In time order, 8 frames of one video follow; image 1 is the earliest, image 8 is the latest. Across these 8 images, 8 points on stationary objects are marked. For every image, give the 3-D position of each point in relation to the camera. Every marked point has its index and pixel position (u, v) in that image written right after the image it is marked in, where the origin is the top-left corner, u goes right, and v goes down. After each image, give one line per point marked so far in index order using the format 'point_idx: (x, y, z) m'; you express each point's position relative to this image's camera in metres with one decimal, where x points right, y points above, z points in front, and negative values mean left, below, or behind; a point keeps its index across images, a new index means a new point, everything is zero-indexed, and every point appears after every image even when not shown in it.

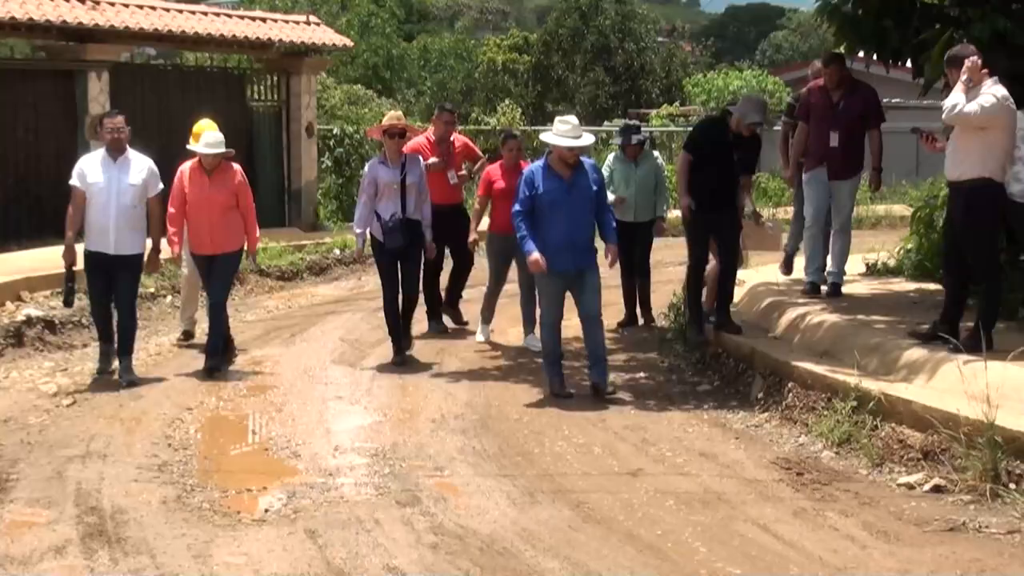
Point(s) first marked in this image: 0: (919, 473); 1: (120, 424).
0: (+1.5, -0.7, +6.2) m
1: (-1.7, -0.7, +7.0) m
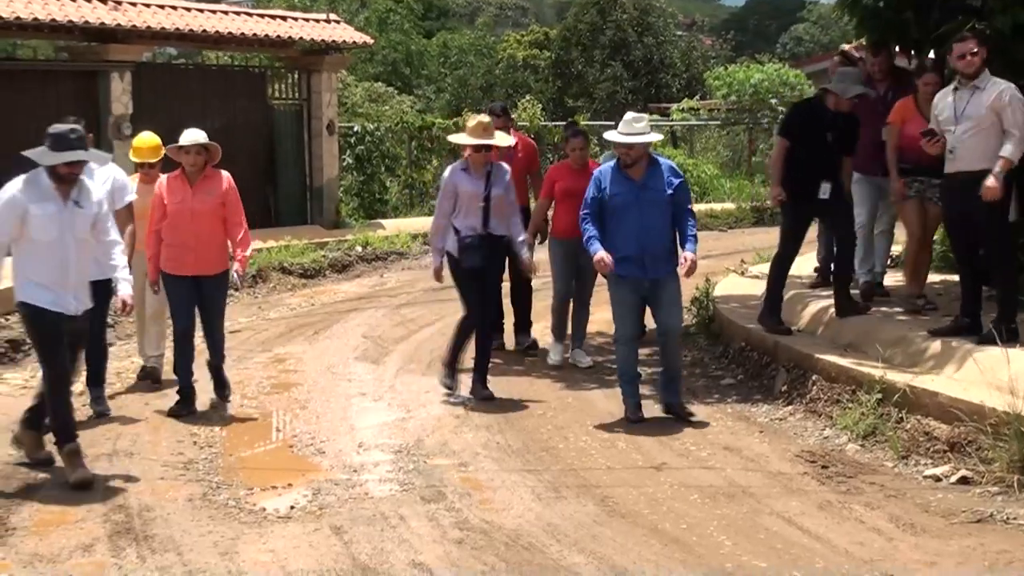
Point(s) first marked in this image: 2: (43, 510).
0: (+1.6, -0.7, +6.2) m
1: (-1.6, -0.7, +7.1) m
2: (-1.7, -0.8, +5.9) m
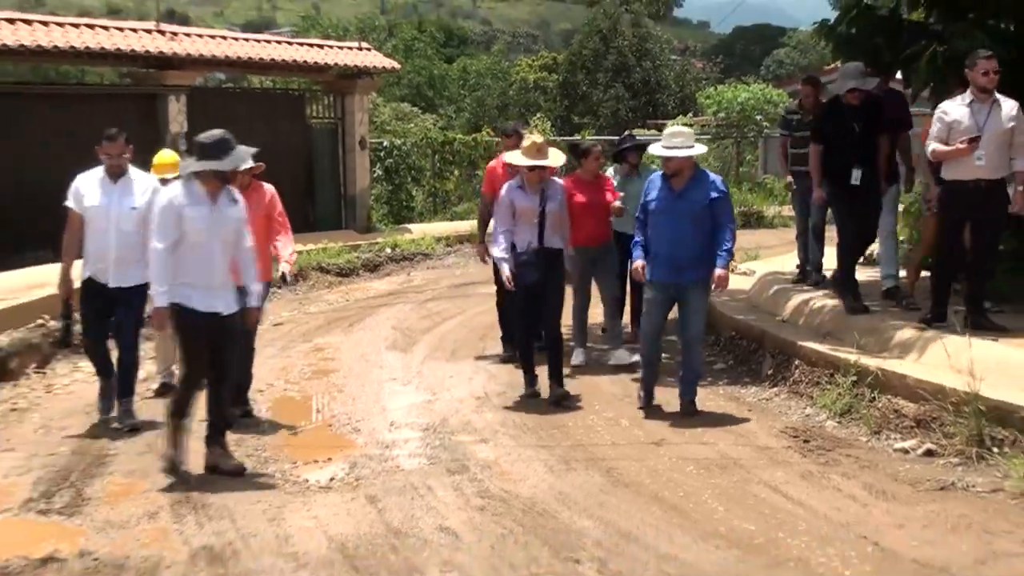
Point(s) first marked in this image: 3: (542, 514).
0: (+1.7, -0.6, +6.9) m
1: (-1.5, -0.6, +7.8) m
2: (-1.6, -0.8, +6.7) m
3: (+0.1, -0.9, +6.2) m
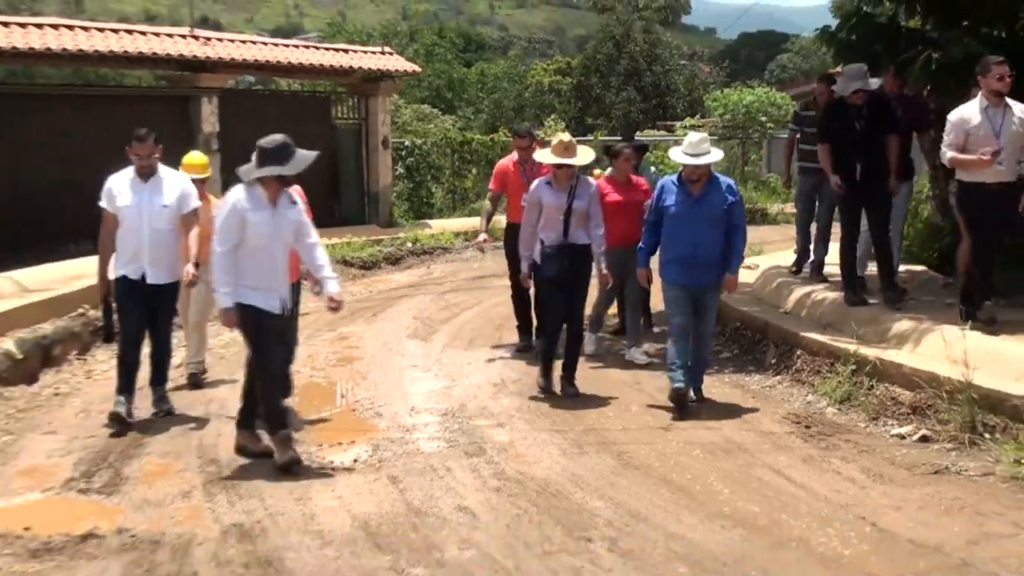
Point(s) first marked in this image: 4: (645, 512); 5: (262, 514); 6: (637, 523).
0: (+1.7, -0.6, +7.2) m
1: (-1.4, -0.6, +8.2) m
2: (-1.6, -0.8, +7.1) m
3: (+0.2, -0.8, +6.6) m
4: (+0.5, -0.9, +6.3) m
5: (-1.0, -0.9, +6.4) m
6: (+0.5, -0.9, +6.2) m
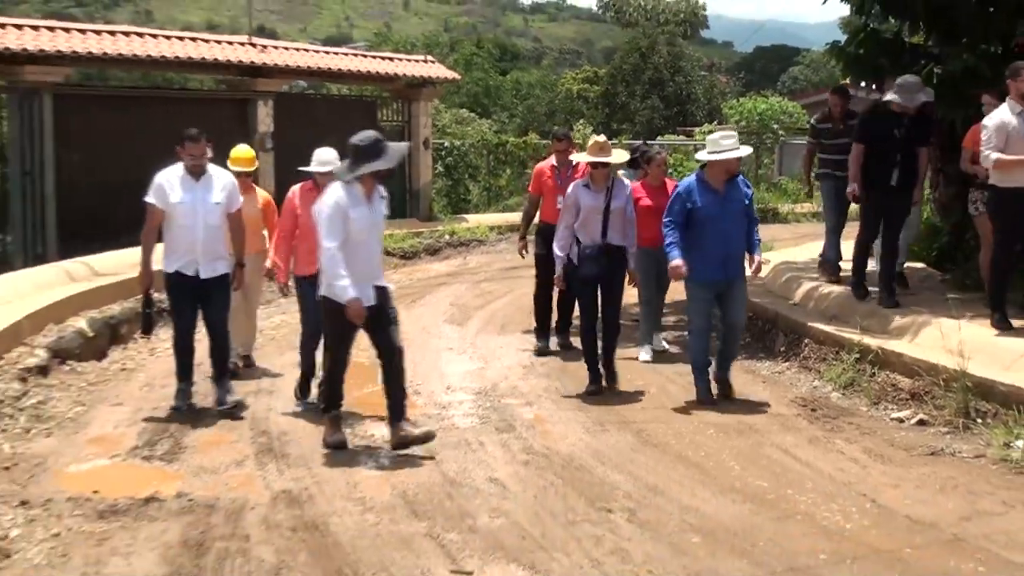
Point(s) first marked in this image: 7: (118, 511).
0: (+1.9, -0.6, +7.8) m
1: (-1.3, -0.5, +8.9) m
2: (-1.4, -0.7, +7.7) m
3: (+0.3, -0.8, +7.2) m
4: (+0.6, -0.8, +6.9) m
5: (-0.9, -0.8, +7.0) m
6: (+0.6, -0.9, +6.8) m
7: (-1.6, -0.9, +6.6) m
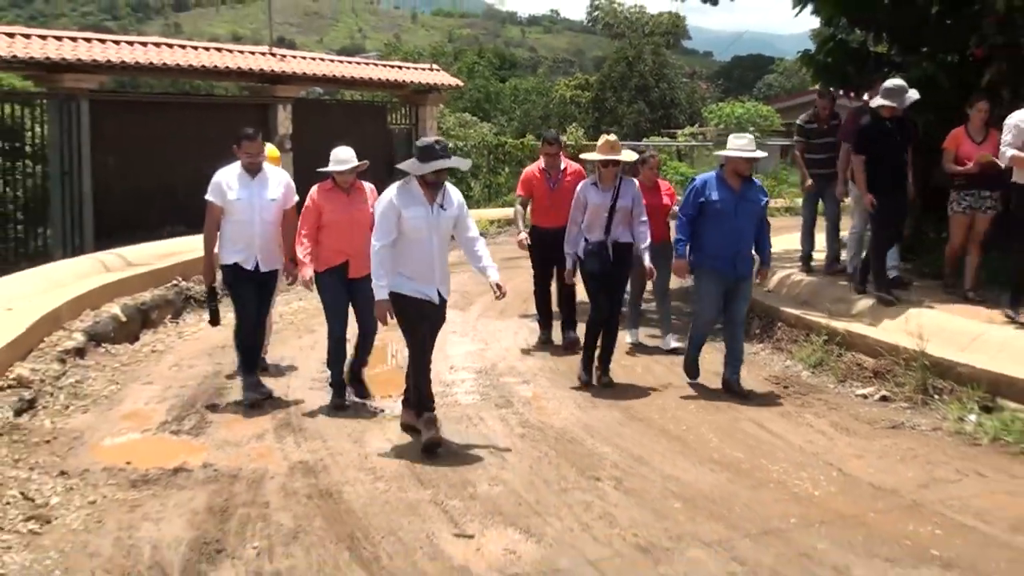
0: (+1.9, -0.5, +8.5) m
1: (-1.3, -0.4, +9.6) m
2: (-1.4, -0.6, +8.4) m
3: (+0.3, -0.7, +7.9) m
4: (+0.6, -0.8, +7.7) m
5: (-0.9, -0.8, +7.7) m
6: (+0.6, -0.8, +7.5) m
7: (-1.6, -0.9, +7.3) m
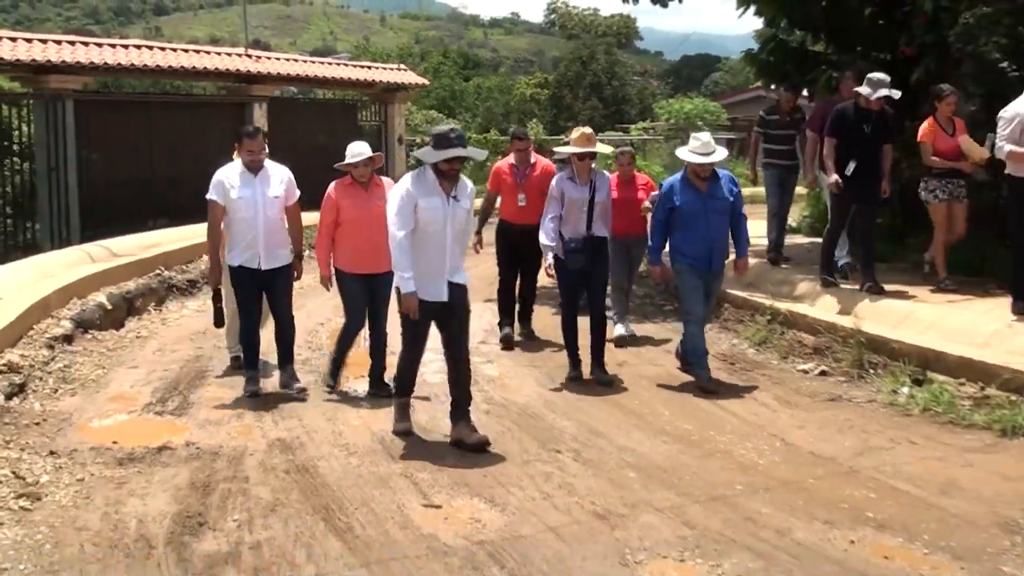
0: (+1.7, -0.4, +9.2) m
1: (-1.5, -0.3, +10.1) m
2: (-1.6, -0.6, +8.9) m
3: (+0.1, -0.7, +8.5) m
4: (+0.4, -0.7, +8.2) m
5: (-1.0, -0.7, +8.3) m
6: (+0.4, -0.8, +8.1) m
7: (-1.8, -0.8, +7.8) m
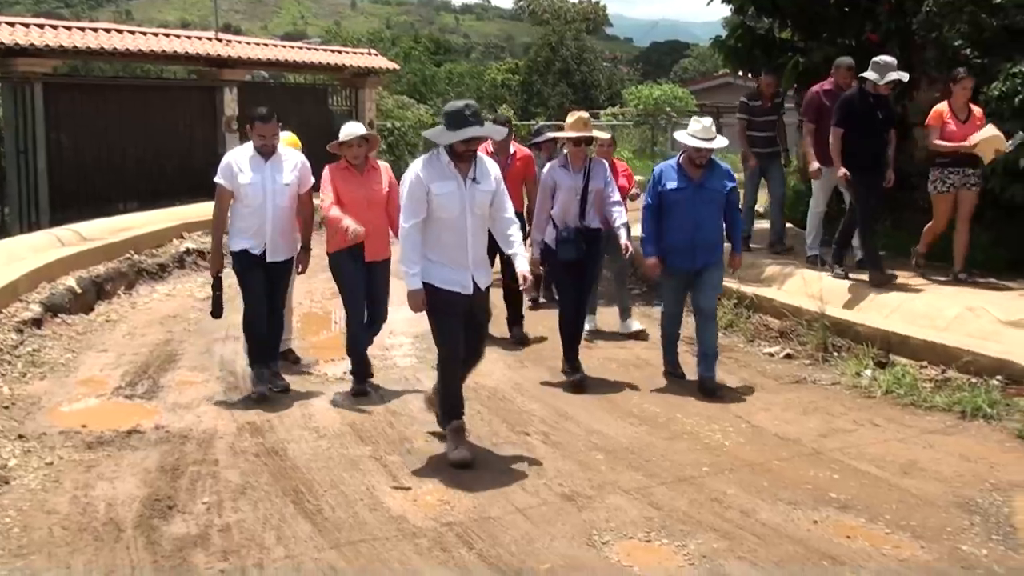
0: (+1.5, -0.3, +9.3) m
1: (-1.7, -0.2, +10.1) m
2: (-1.8, -0.5, +8.9) m
3: (0.0, -0.6, +8.5) m
4: (+0.3, -0.6, +8.3) m
5: (-1.2, -0.6, +8.3) m
6: (+0.3, -0.7, +8.2) m
7: (-1.9, -0.7, +7.8) m
